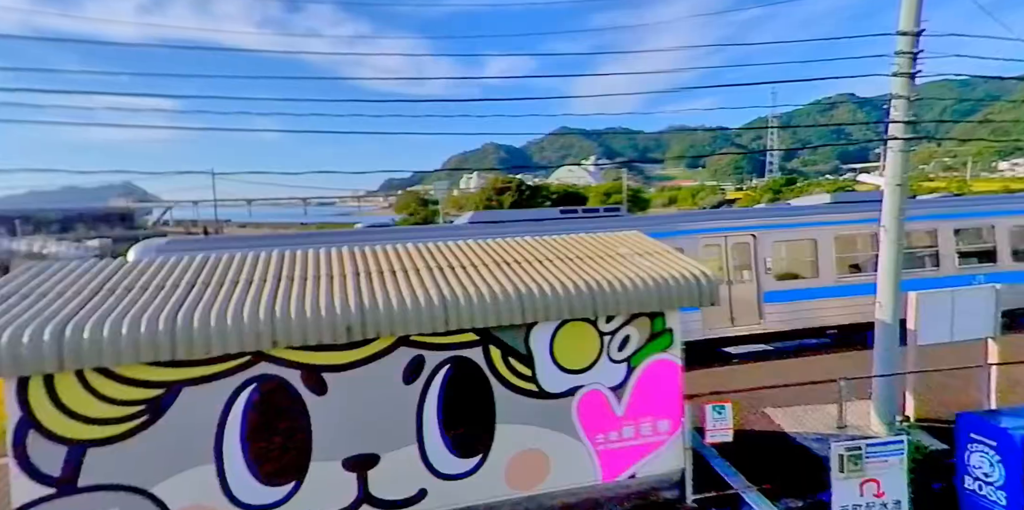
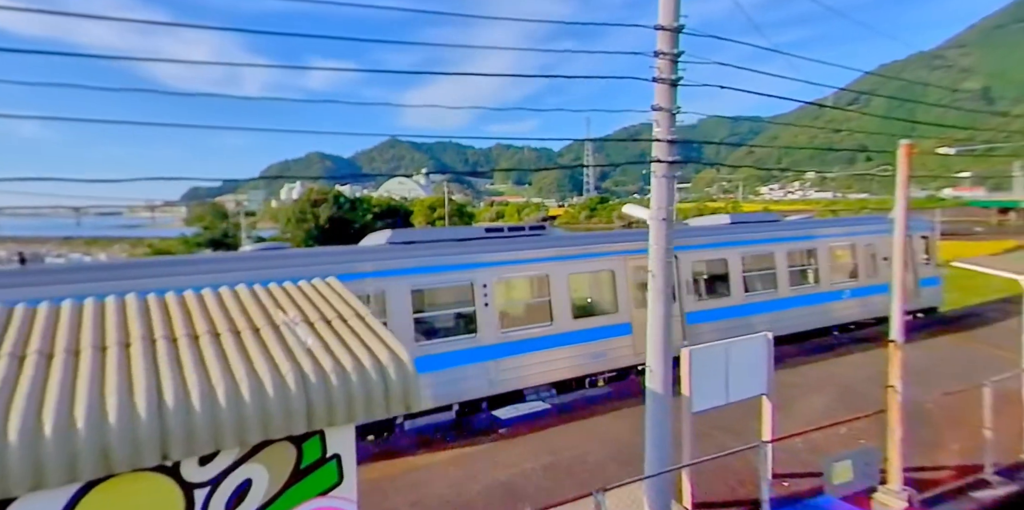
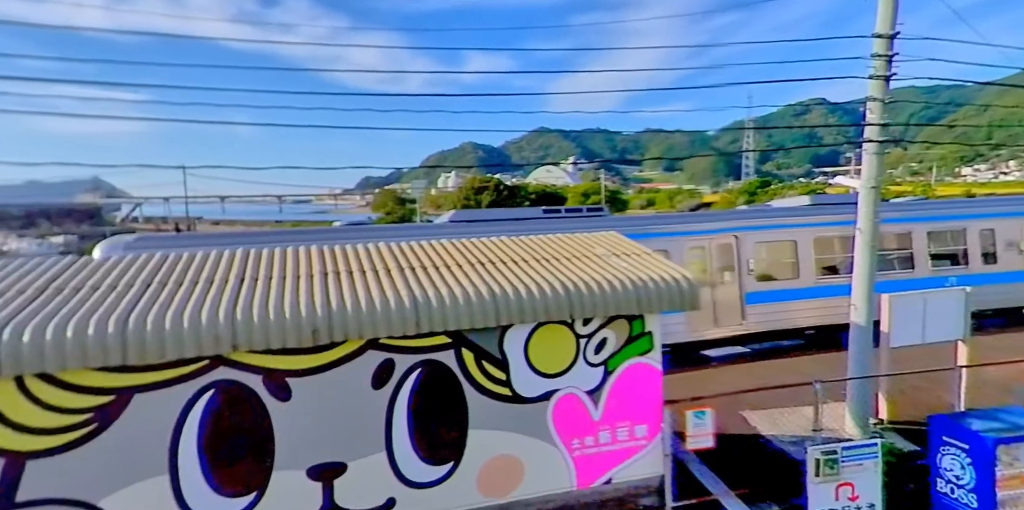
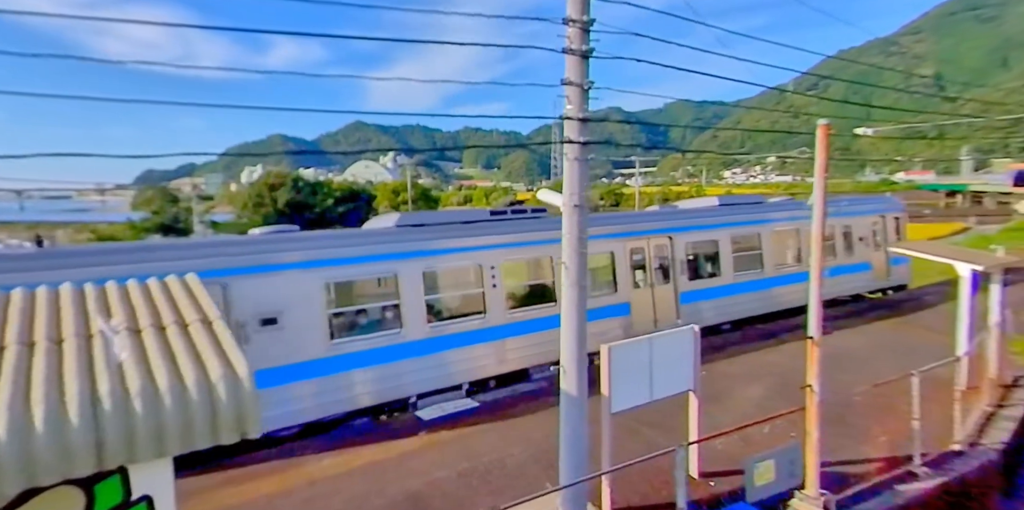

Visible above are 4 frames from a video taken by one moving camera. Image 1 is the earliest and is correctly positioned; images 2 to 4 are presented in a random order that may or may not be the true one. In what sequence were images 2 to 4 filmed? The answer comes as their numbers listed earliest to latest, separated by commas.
3, 2, 4
